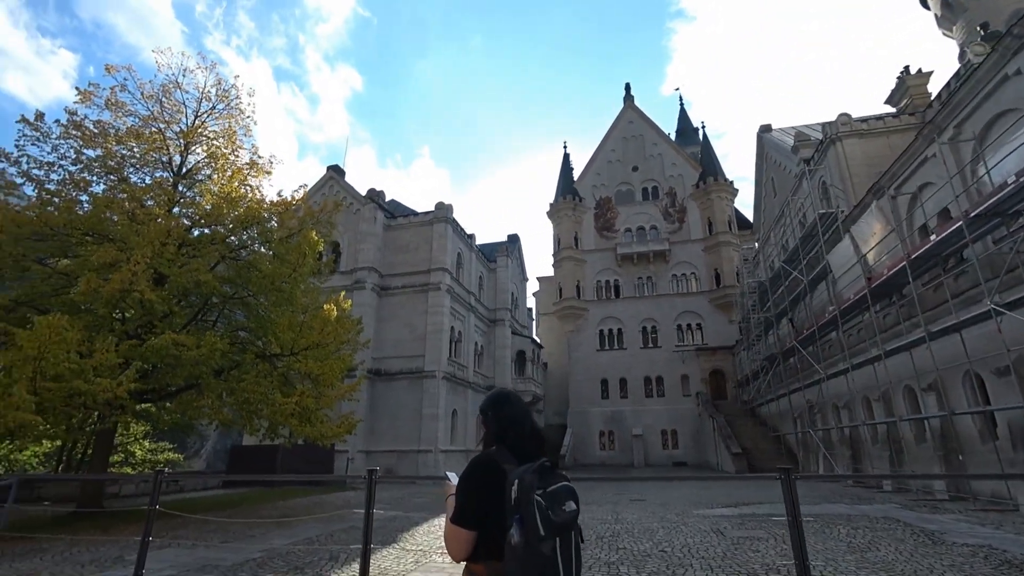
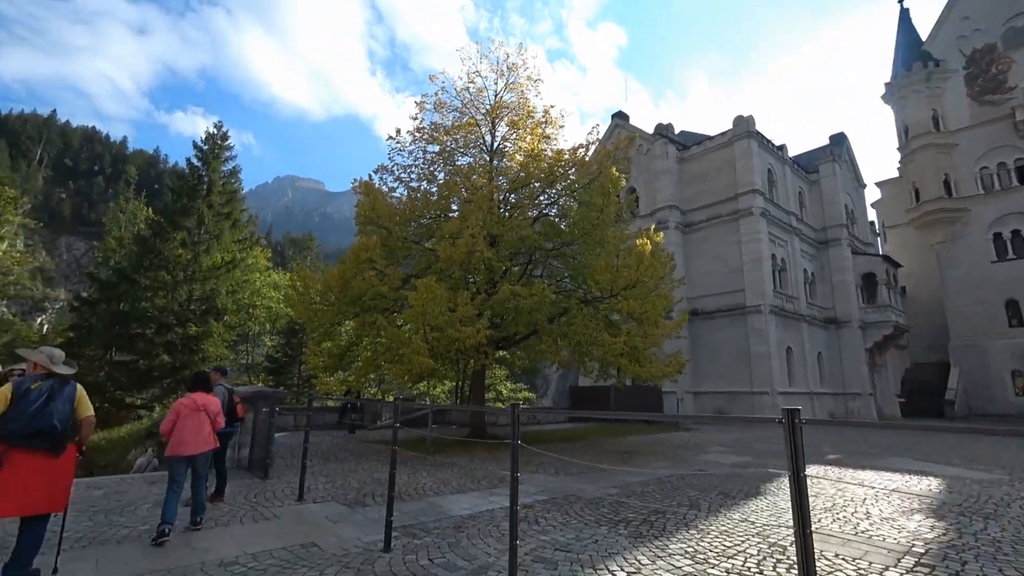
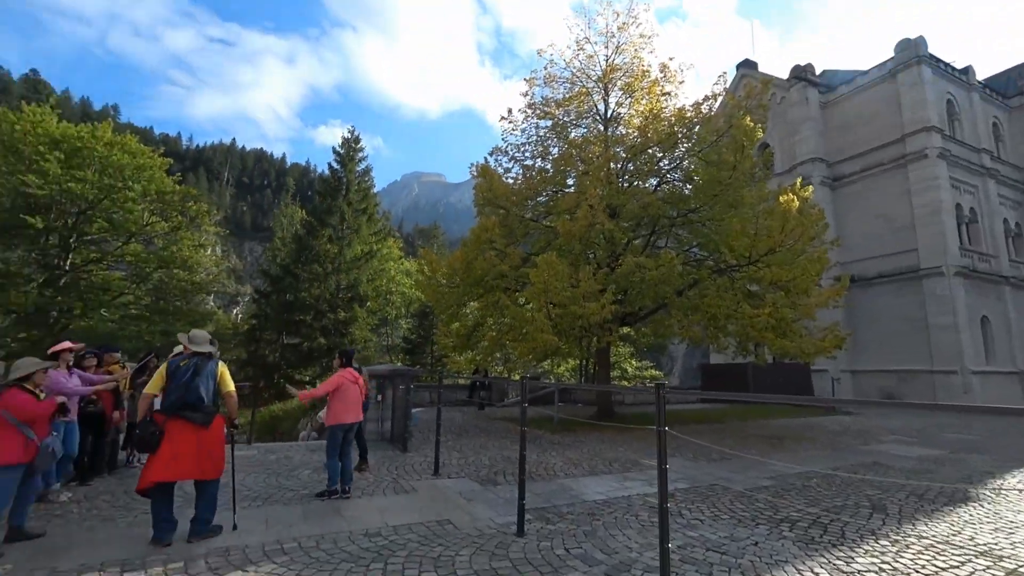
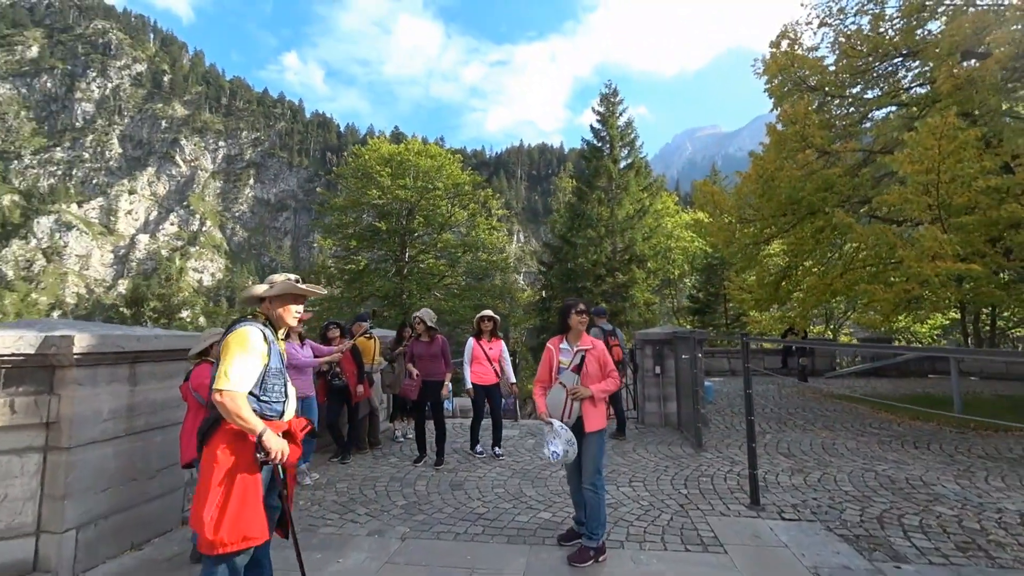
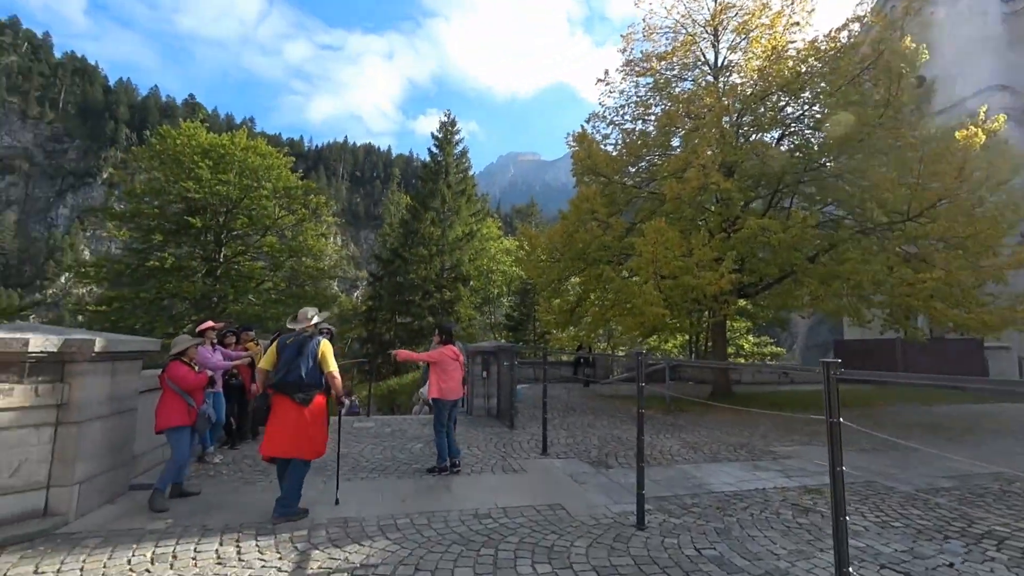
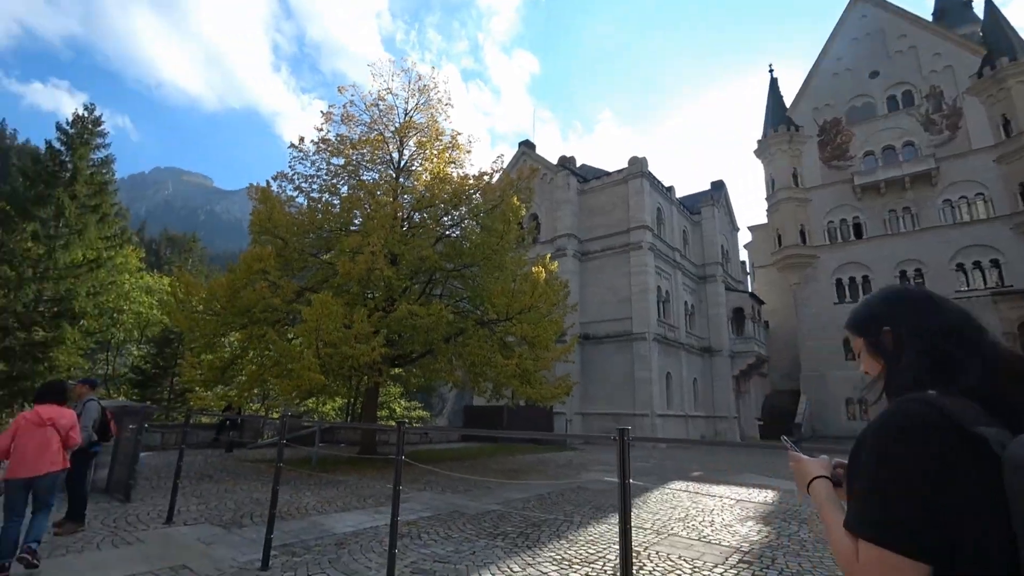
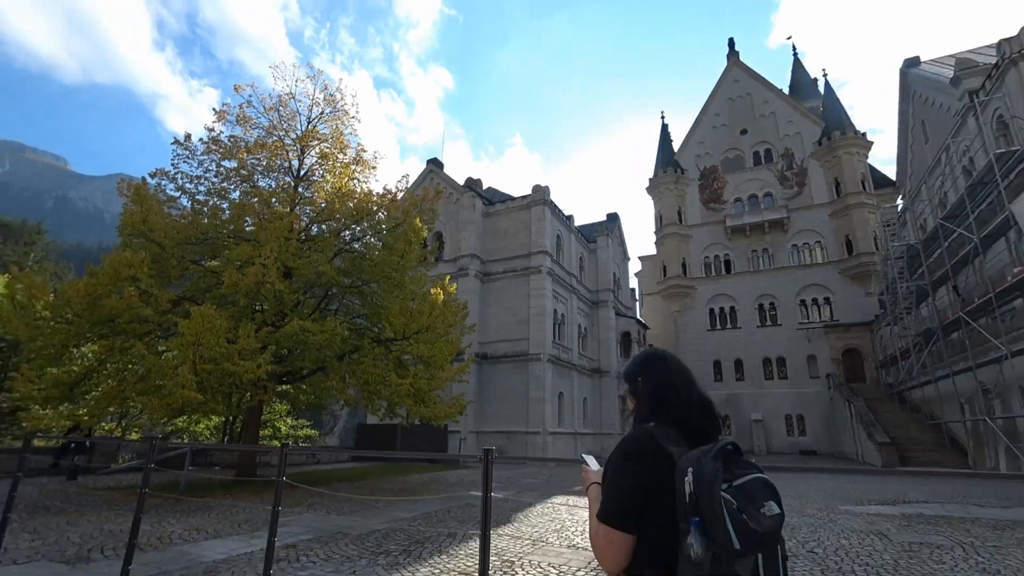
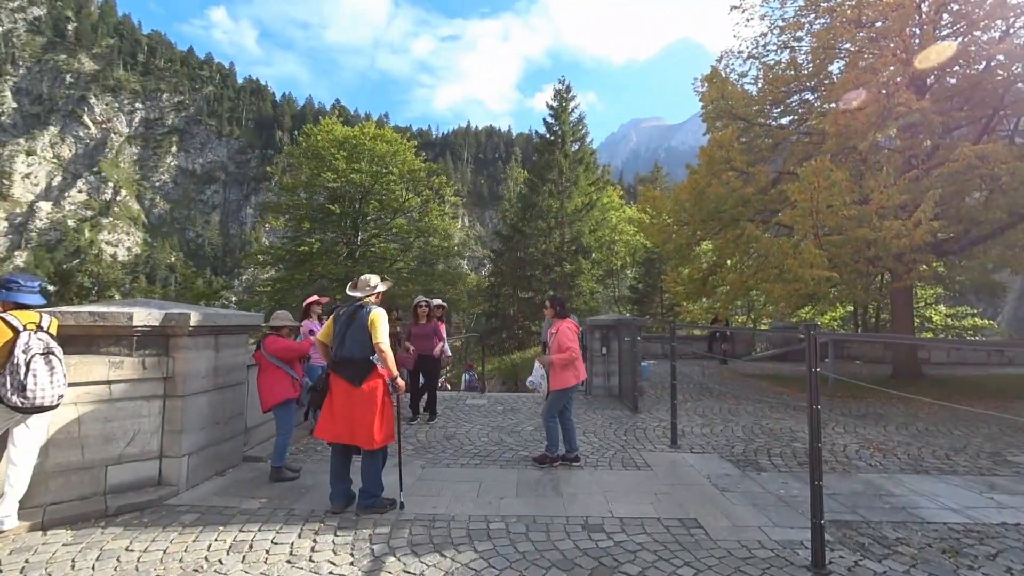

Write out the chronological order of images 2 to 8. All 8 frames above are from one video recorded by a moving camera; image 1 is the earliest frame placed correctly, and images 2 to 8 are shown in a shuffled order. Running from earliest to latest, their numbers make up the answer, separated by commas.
7, 6, 2, 3, 5, 8, 4
